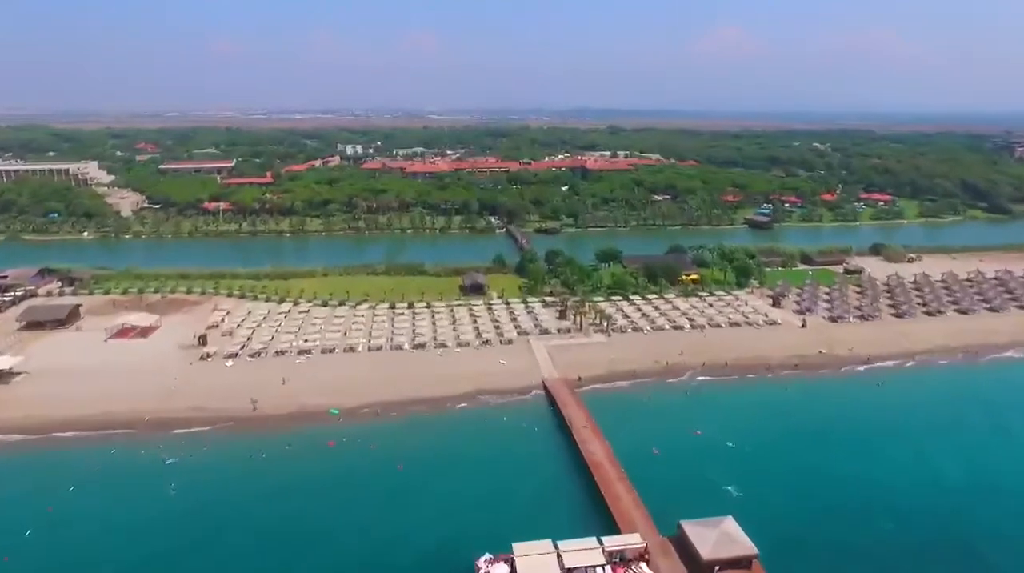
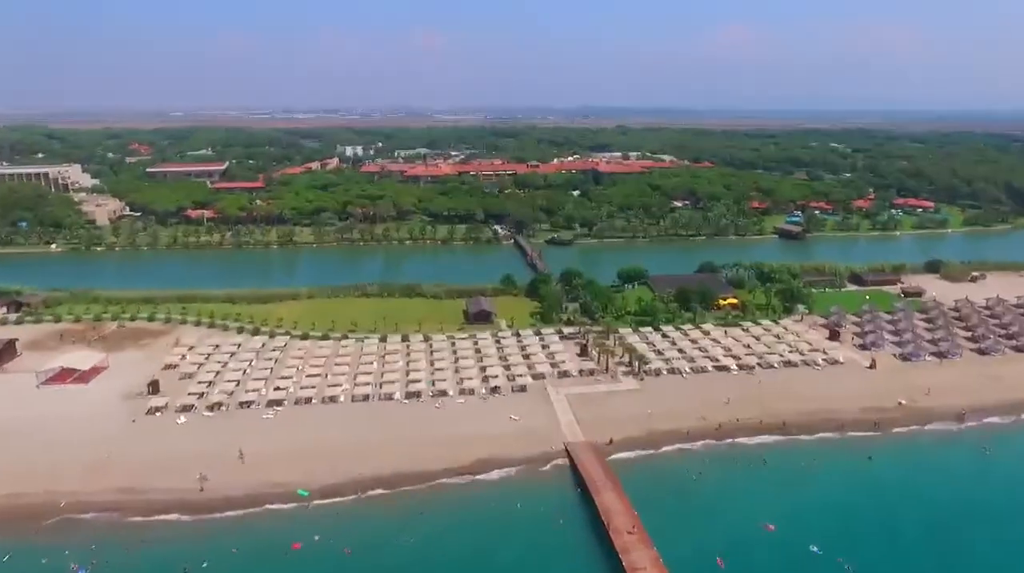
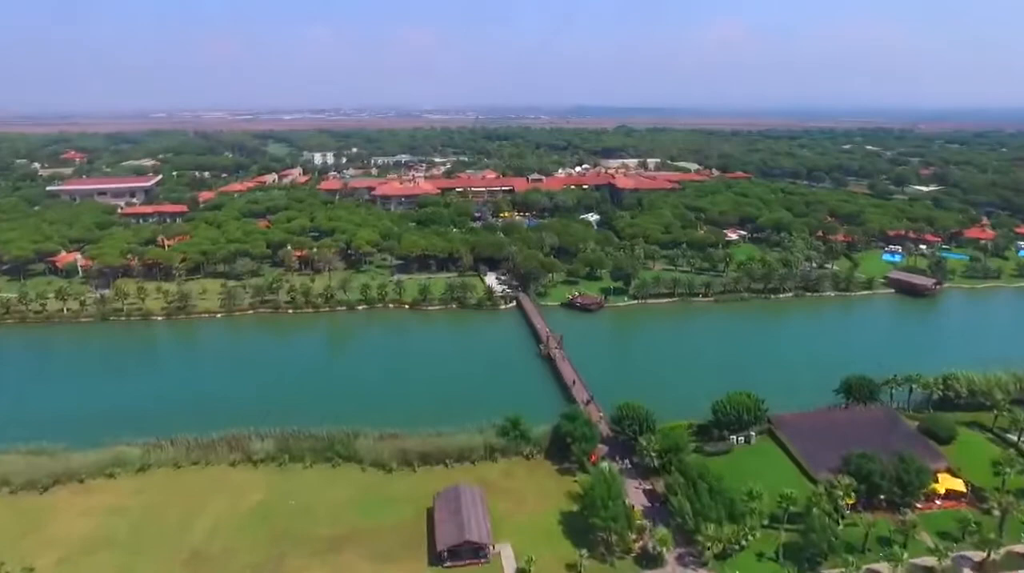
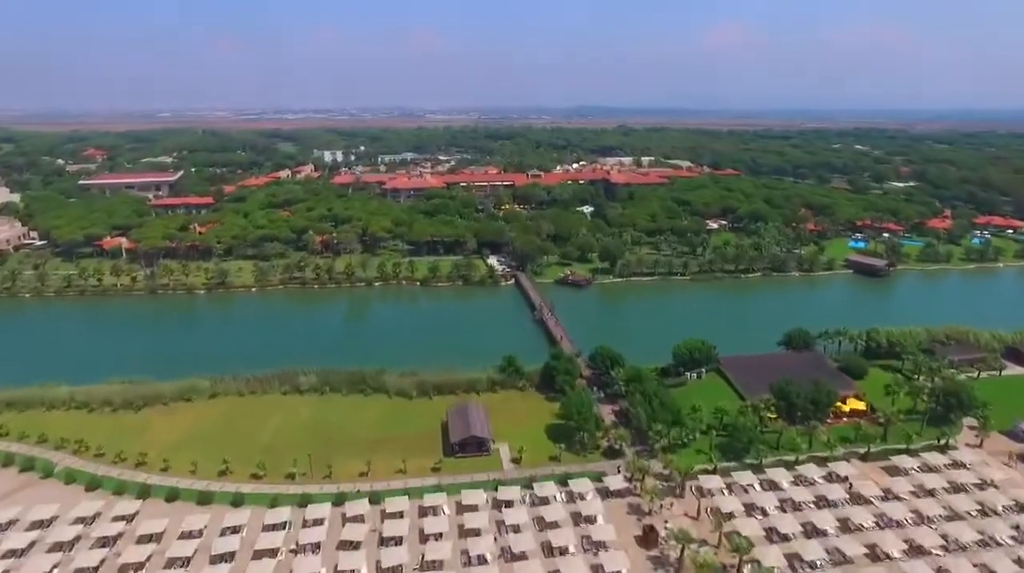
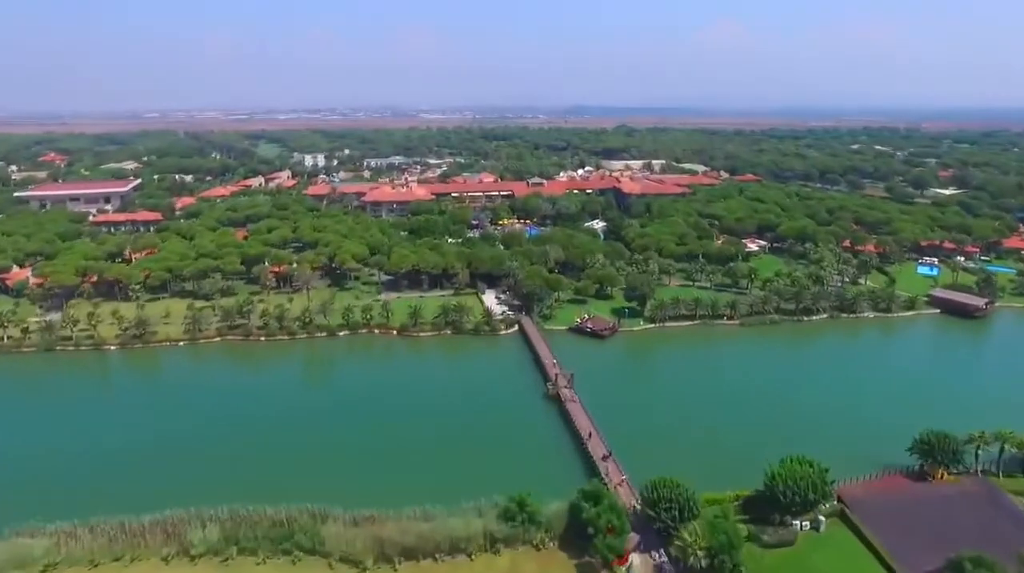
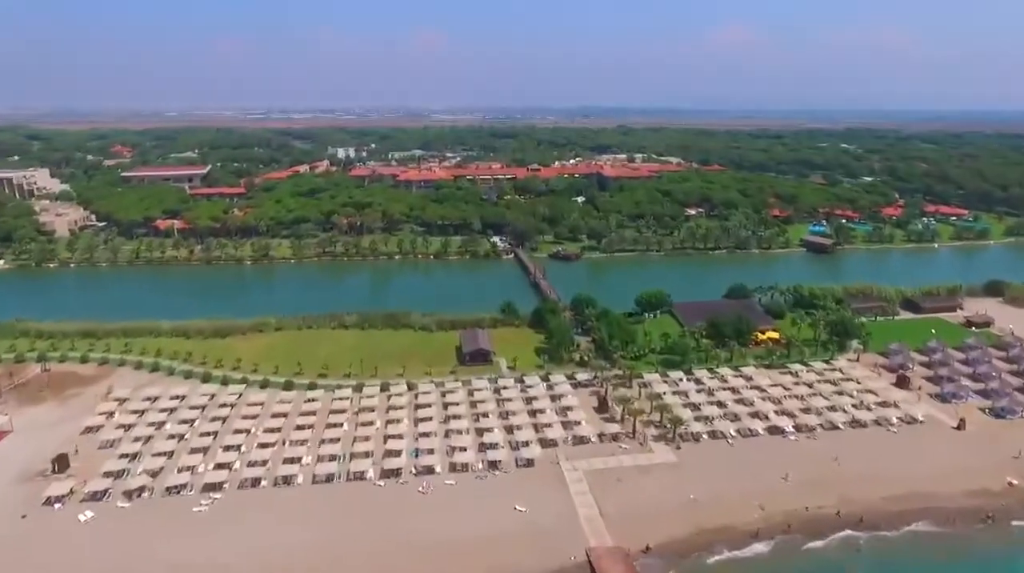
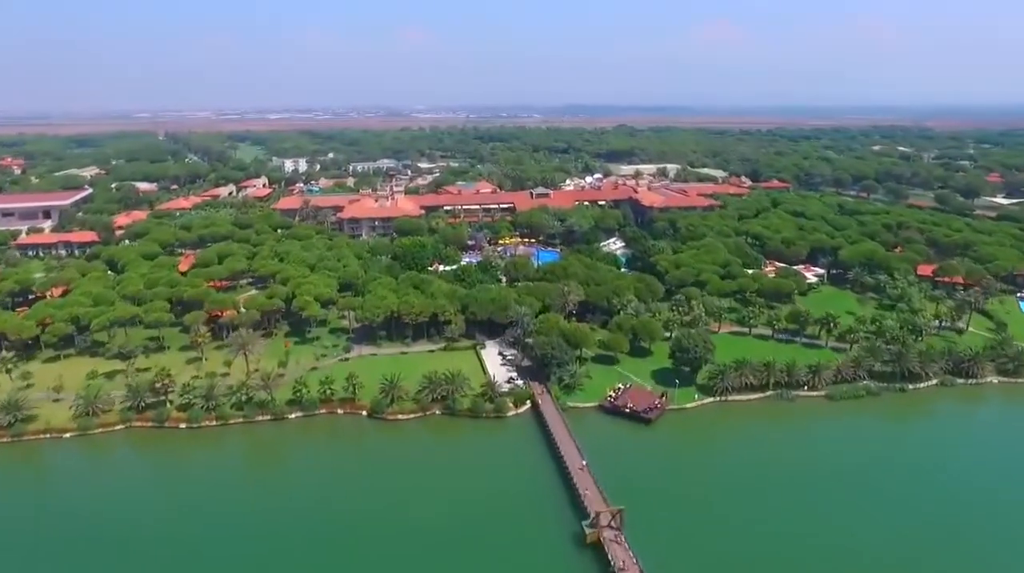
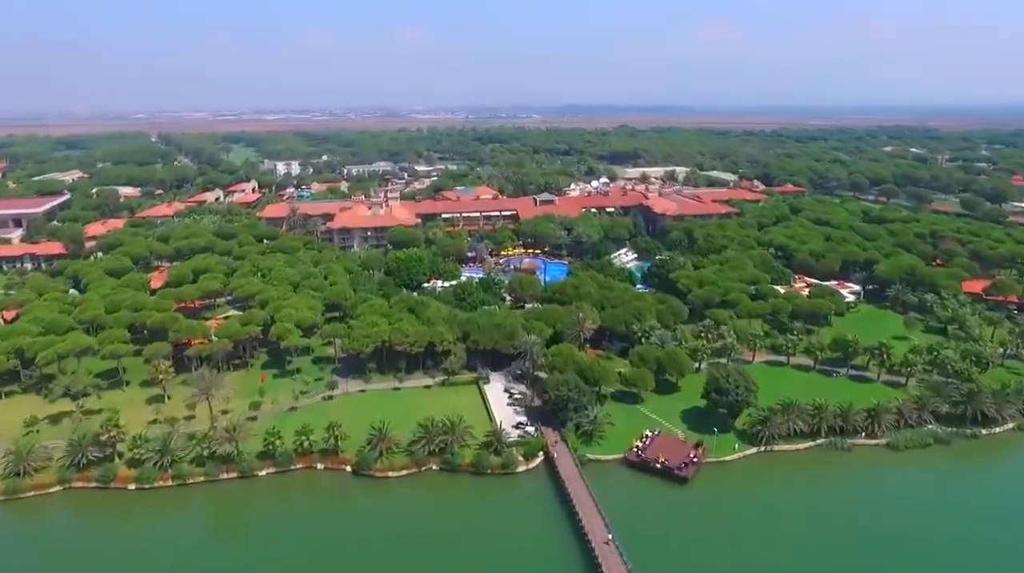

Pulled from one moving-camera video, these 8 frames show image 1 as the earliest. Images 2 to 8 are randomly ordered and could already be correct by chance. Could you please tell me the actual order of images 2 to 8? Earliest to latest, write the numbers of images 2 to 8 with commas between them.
2, 6, 4, 3, 5, 7, 8
